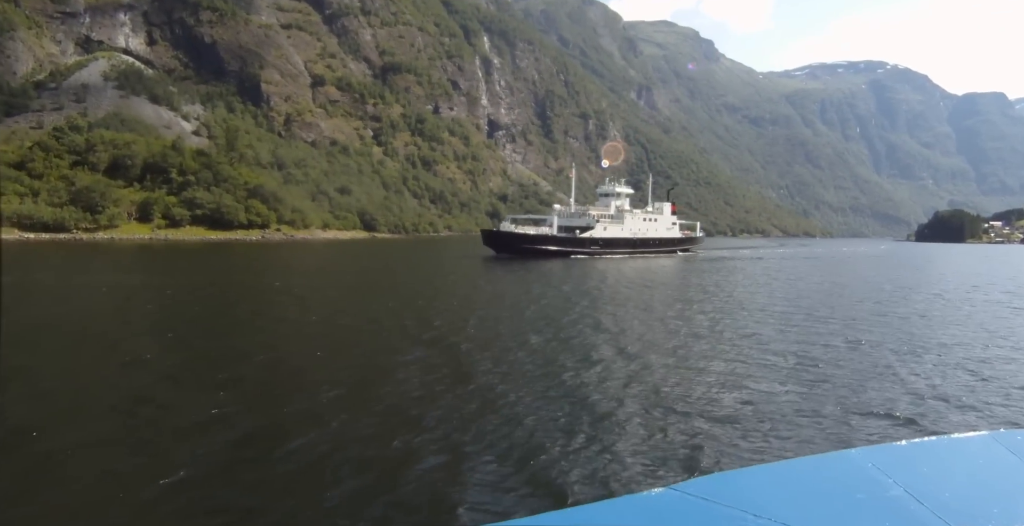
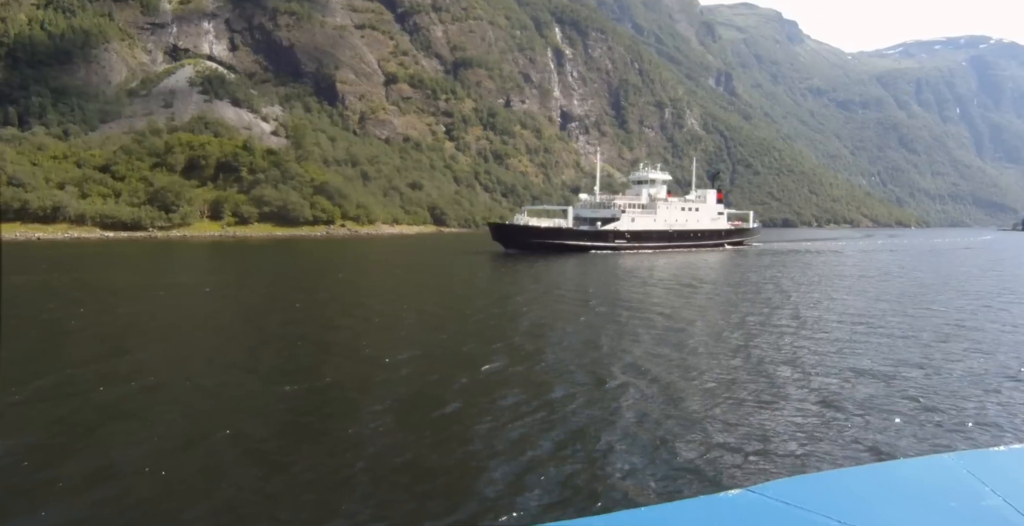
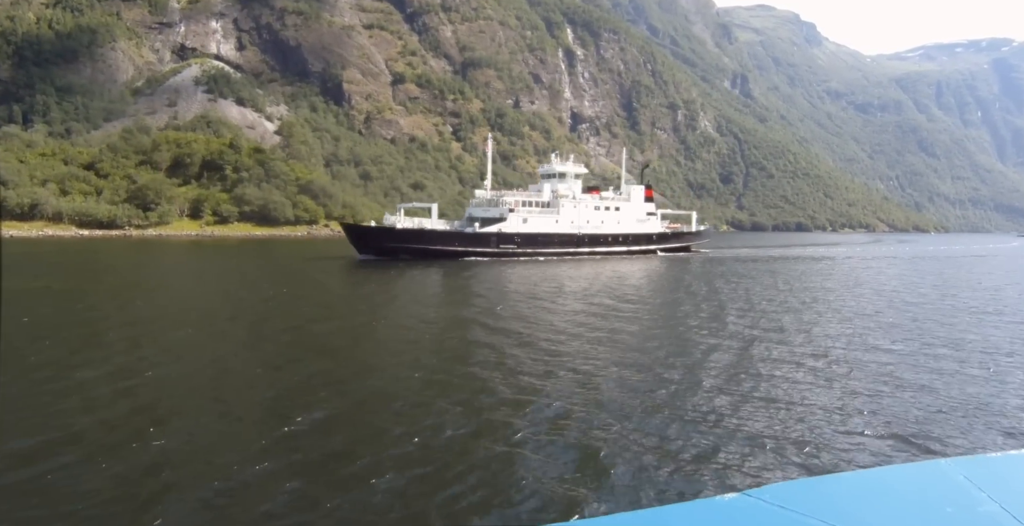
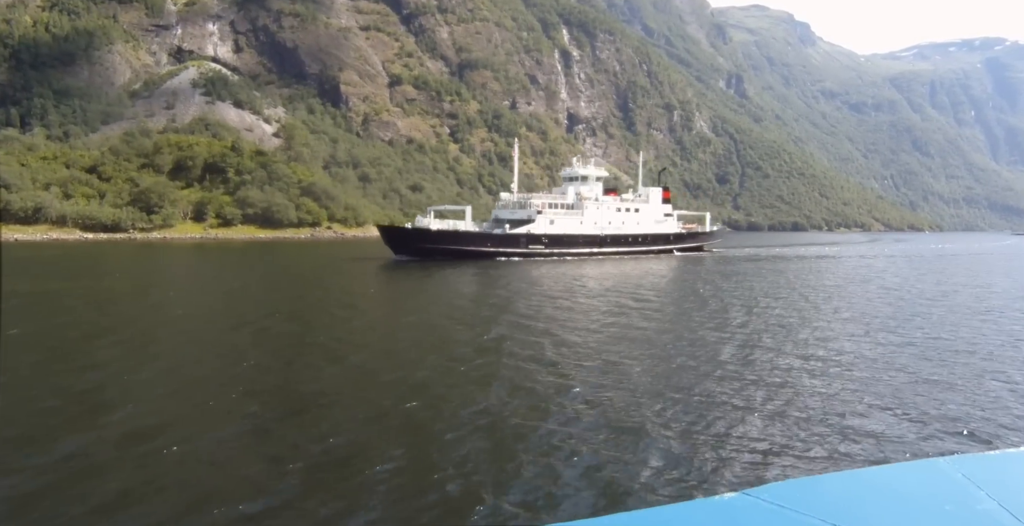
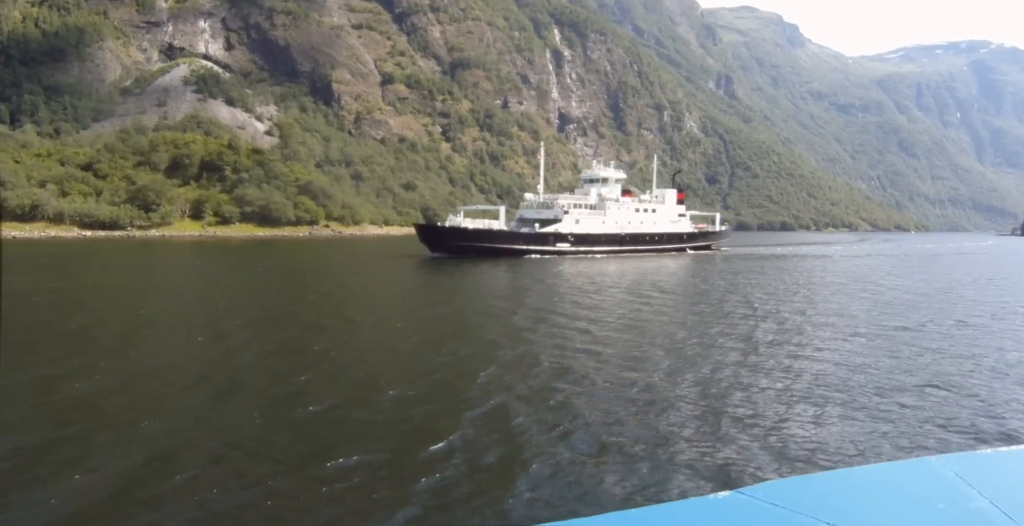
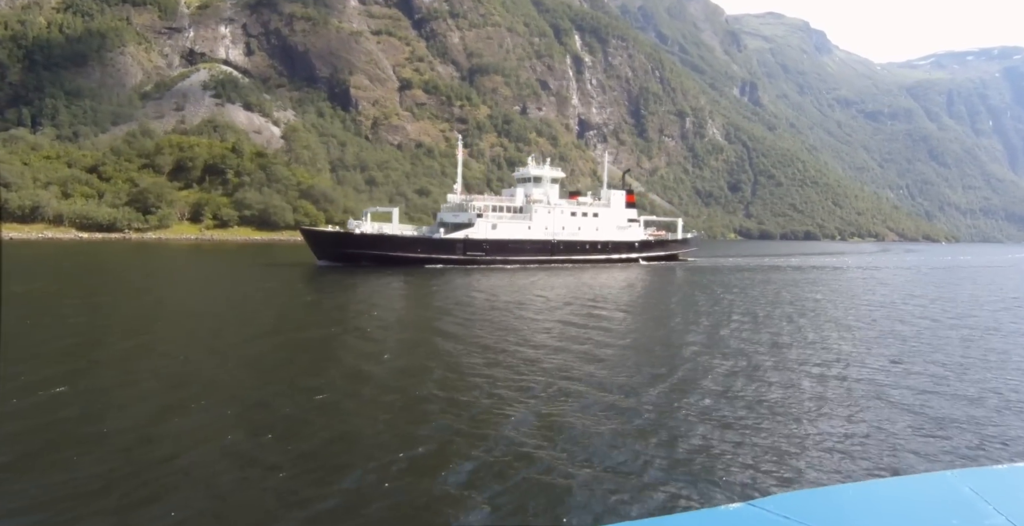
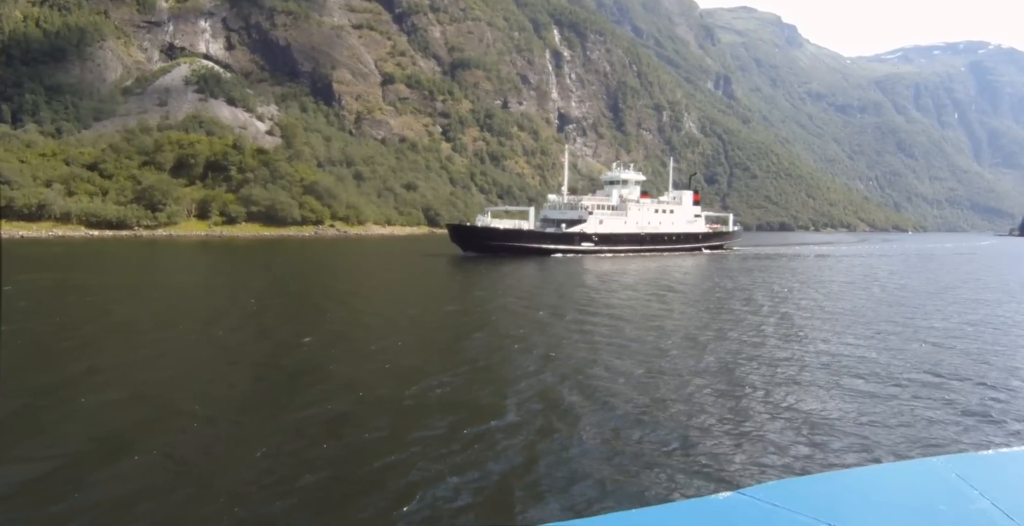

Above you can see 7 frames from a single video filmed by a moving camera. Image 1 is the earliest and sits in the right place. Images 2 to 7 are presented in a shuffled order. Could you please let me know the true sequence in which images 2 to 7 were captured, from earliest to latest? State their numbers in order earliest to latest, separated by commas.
2, 7, 5, 4, 3, 6
